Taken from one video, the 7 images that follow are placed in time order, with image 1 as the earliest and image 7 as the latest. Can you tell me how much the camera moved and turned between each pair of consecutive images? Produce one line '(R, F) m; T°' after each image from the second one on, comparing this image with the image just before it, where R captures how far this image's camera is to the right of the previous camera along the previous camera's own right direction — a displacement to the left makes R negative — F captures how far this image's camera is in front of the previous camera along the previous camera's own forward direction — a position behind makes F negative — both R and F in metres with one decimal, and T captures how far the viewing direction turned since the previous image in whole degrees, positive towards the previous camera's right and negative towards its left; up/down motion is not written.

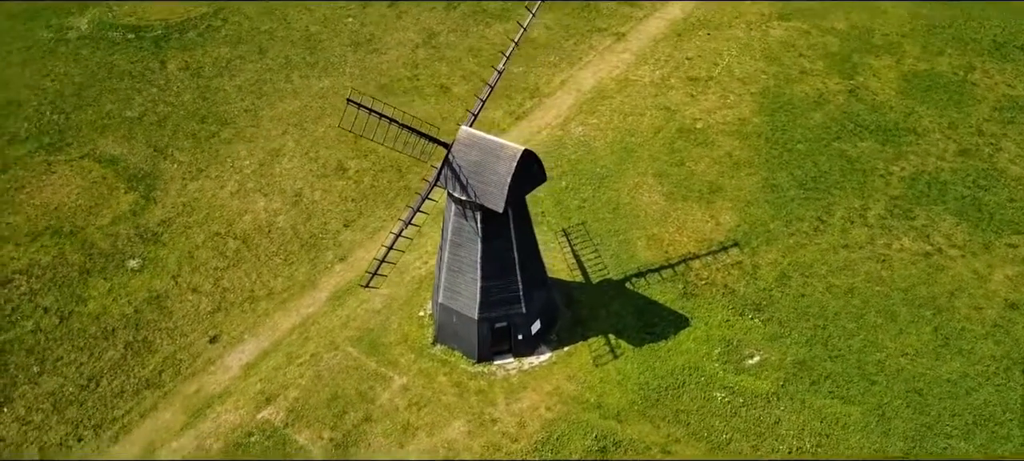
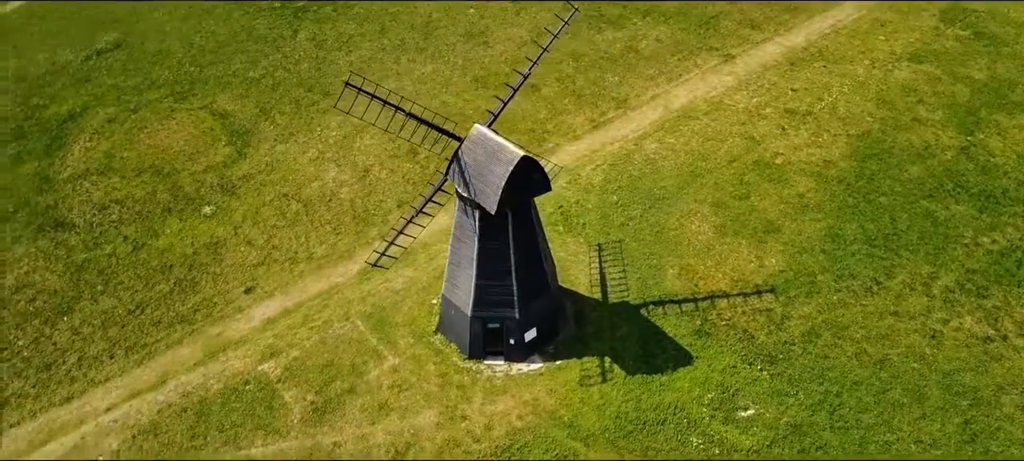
(+3.7, +0.4) m; -12°
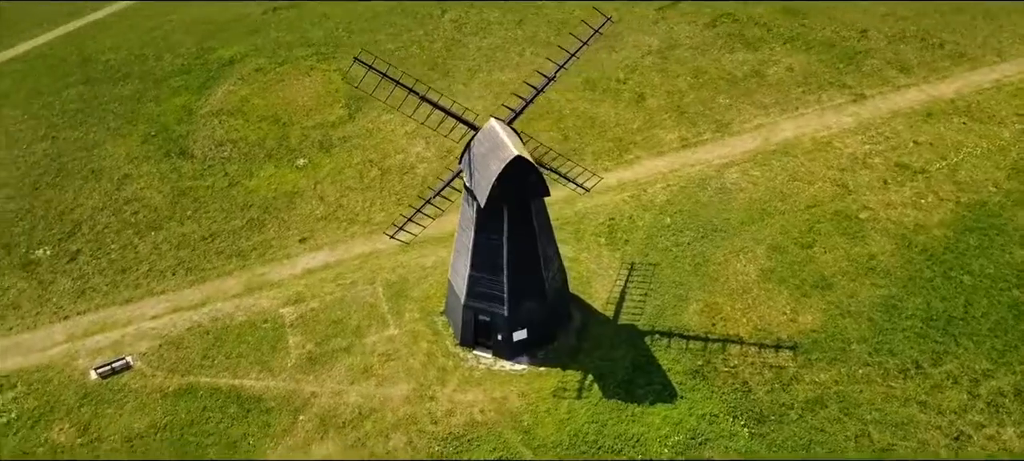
(+4.5, +0.4) m; -14°
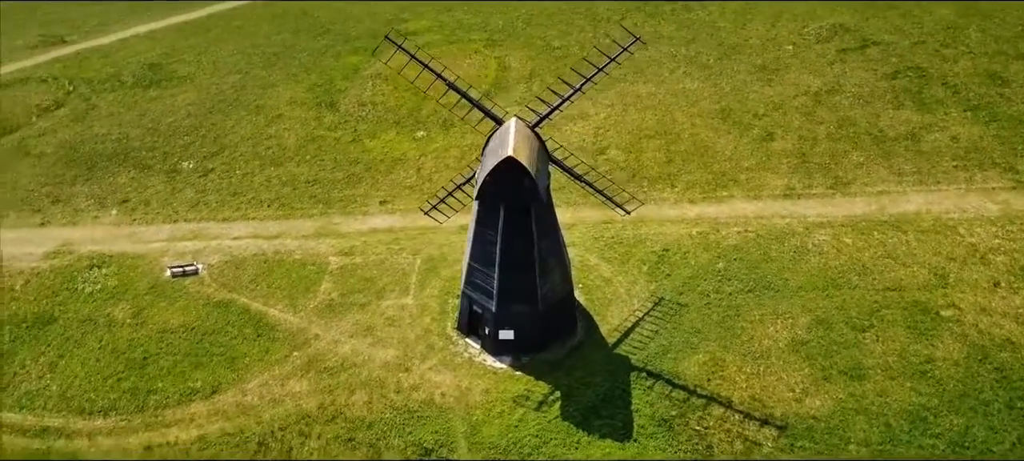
(+5.6, +0.7) m; -17°
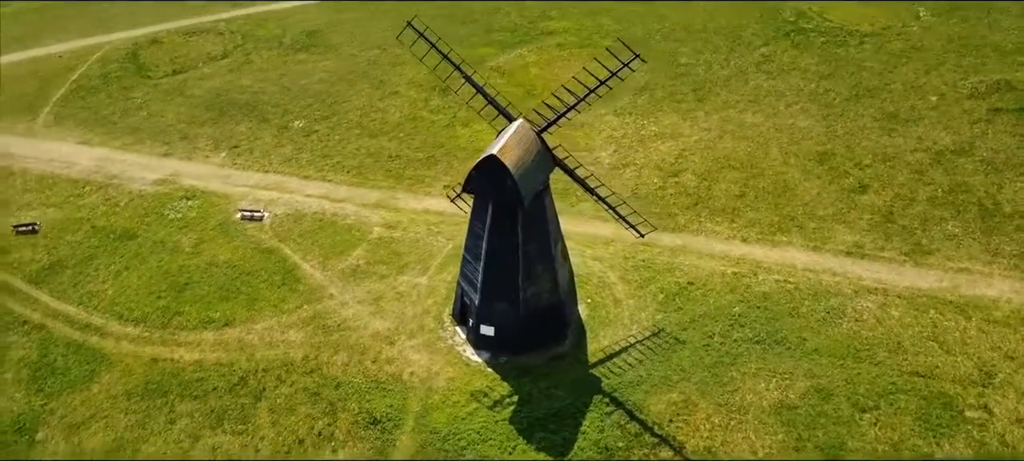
(+4.9, +0.4) m; -14°
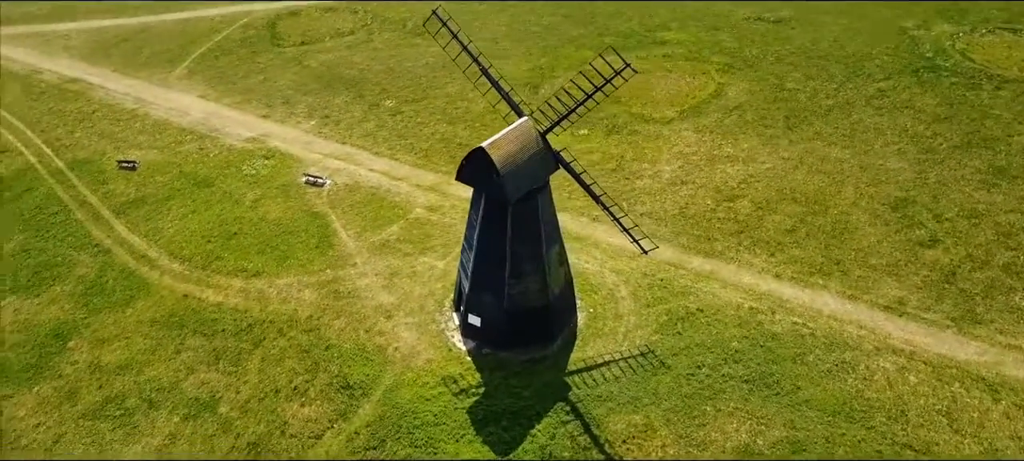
(+4.1, +0.3) m; -12°
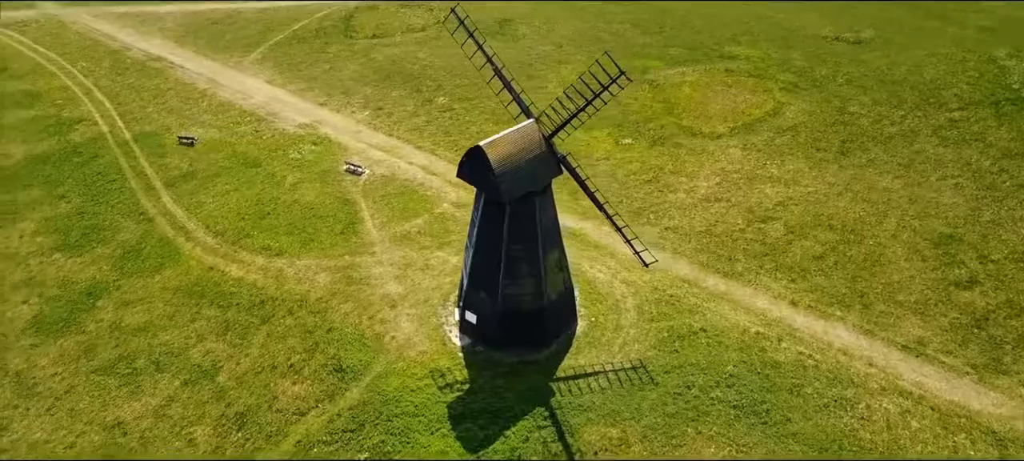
(+2.3, +0.1) m; -7°
